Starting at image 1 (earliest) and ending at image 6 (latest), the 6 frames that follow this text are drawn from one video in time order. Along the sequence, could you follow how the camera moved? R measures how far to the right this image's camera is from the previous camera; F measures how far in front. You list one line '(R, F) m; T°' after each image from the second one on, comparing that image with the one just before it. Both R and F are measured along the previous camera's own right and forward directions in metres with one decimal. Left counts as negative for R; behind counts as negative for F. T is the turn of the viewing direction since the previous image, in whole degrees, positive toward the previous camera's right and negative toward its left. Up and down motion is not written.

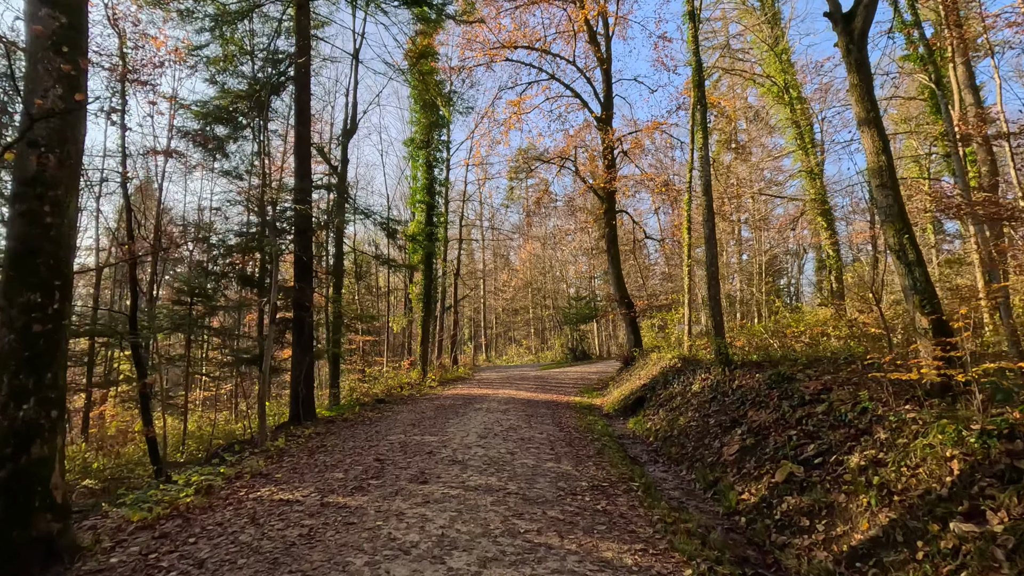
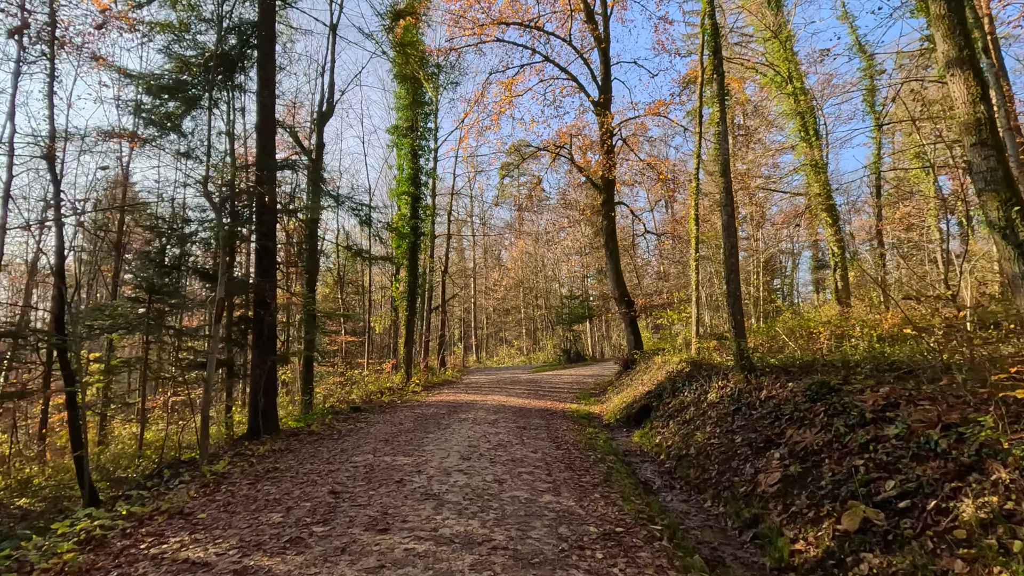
(0.0, +1.2) m; +1°
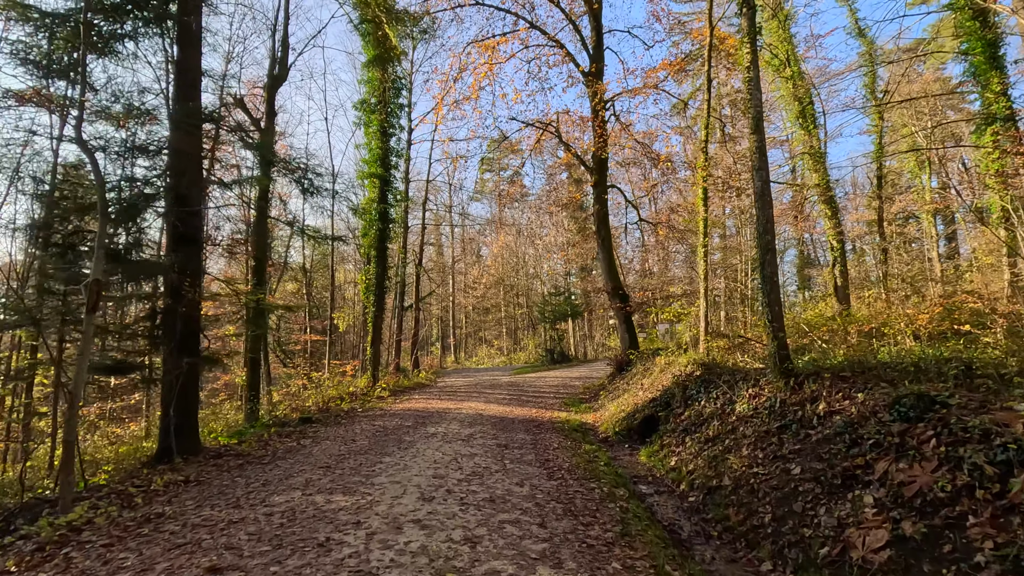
(0.0, +1.6) m; +2°
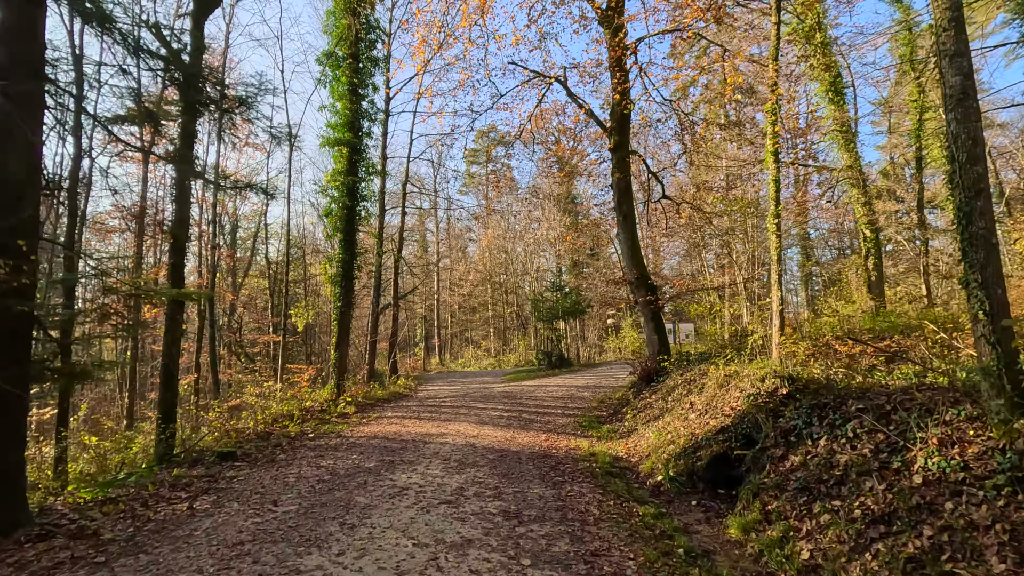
(-0.2, +2.6) m; +2°
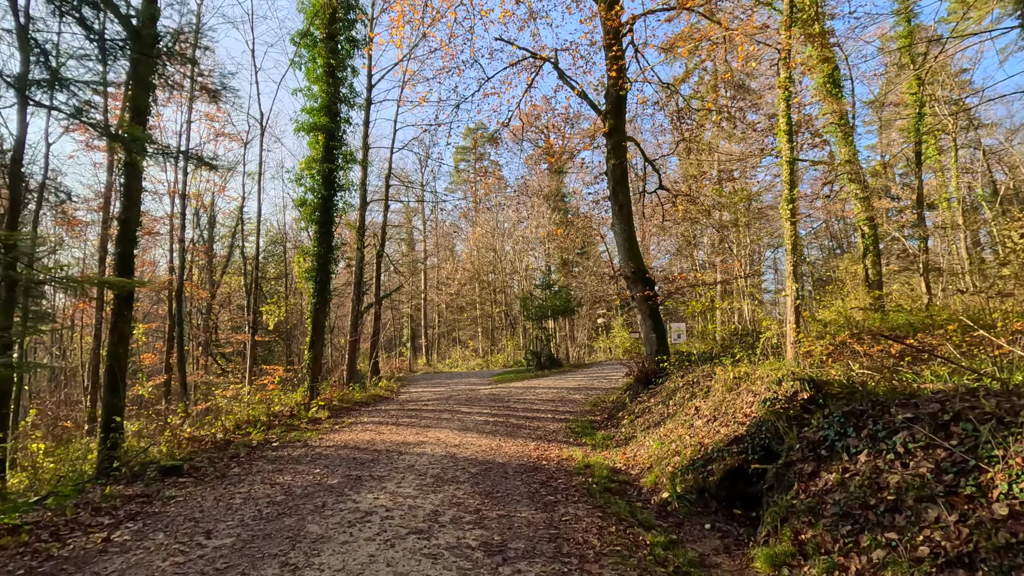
(0.0, +0.8) m; +1°
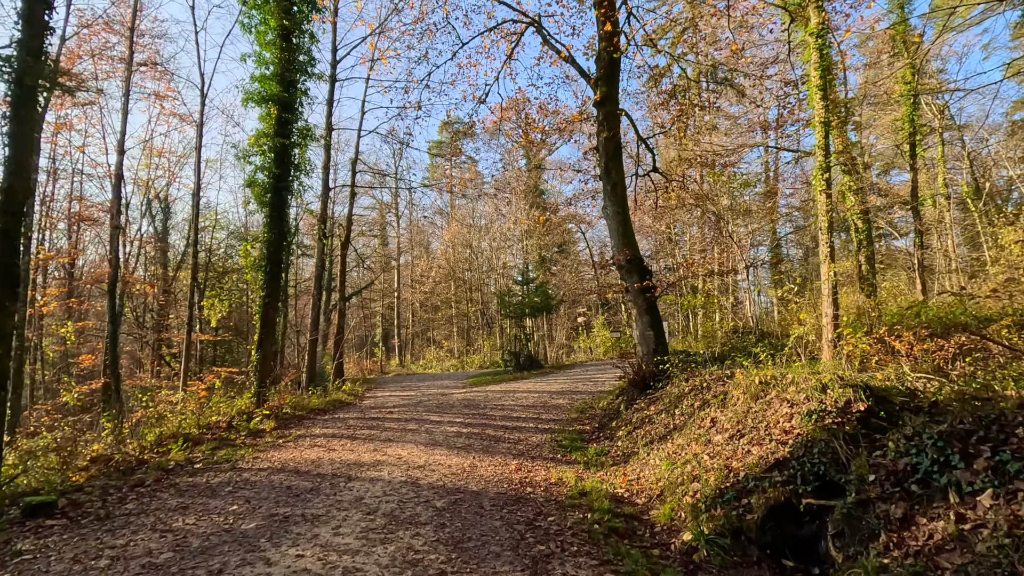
(0.0, +1.2) m; +3°
